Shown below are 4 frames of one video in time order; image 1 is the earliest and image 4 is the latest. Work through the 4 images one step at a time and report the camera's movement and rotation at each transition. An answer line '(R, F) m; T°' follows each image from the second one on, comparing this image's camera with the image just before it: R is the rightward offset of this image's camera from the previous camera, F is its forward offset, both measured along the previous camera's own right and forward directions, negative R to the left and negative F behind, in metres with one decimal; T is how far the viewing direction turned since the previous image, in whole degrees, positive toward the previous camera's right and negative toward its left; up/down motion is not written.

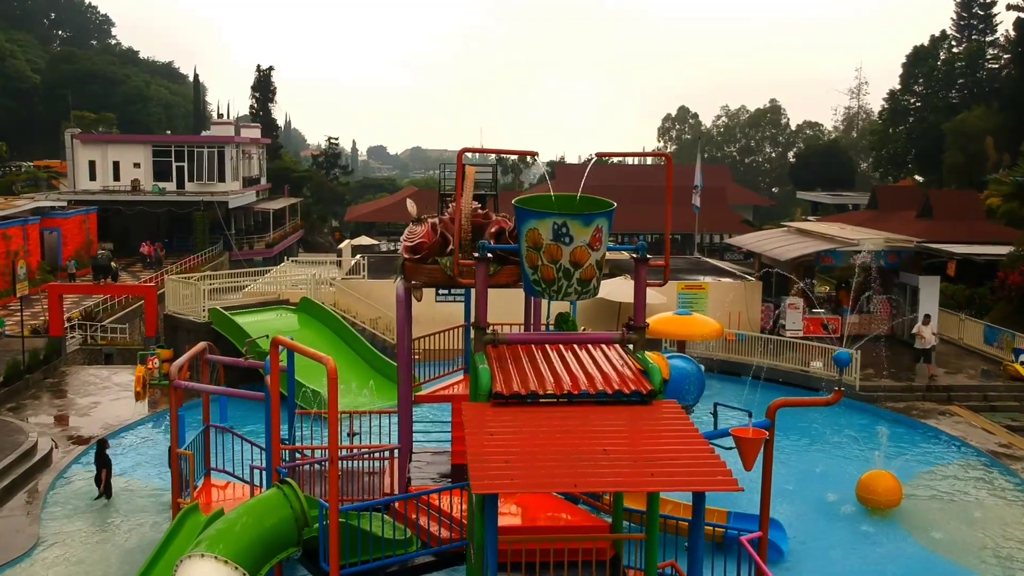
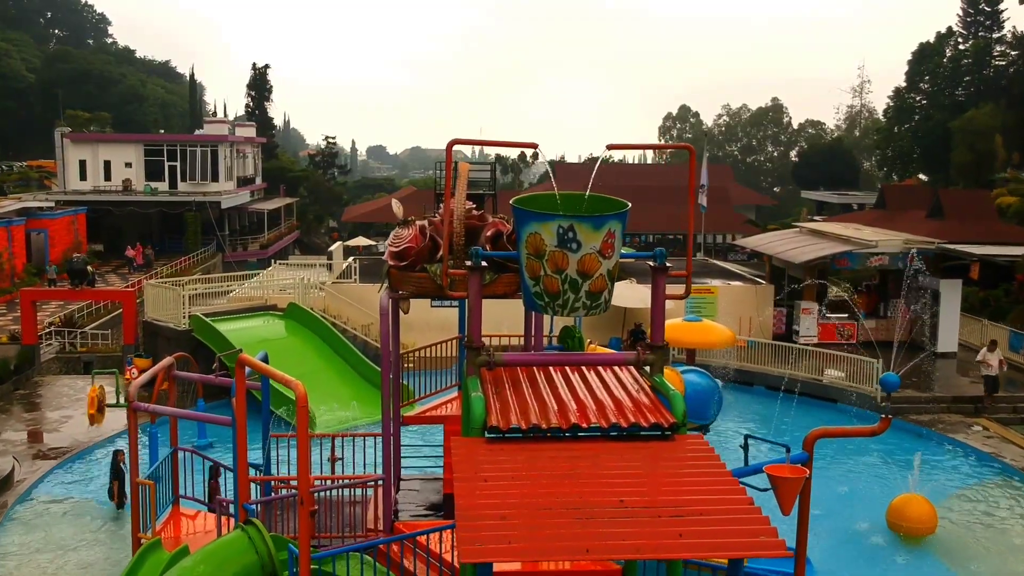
(0.0, +0.9) m; 0°
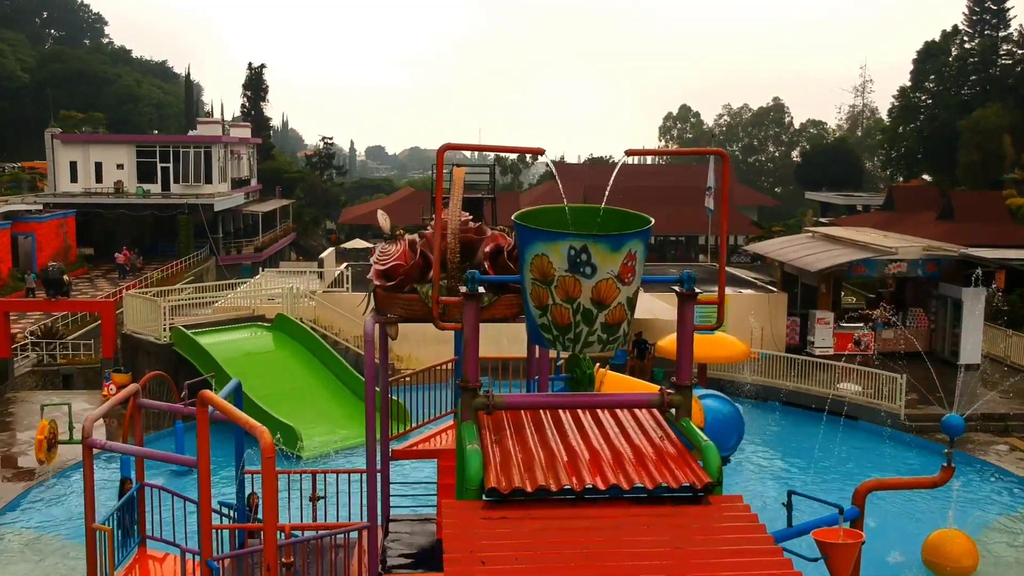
(0.0, +0.8) m; 0°
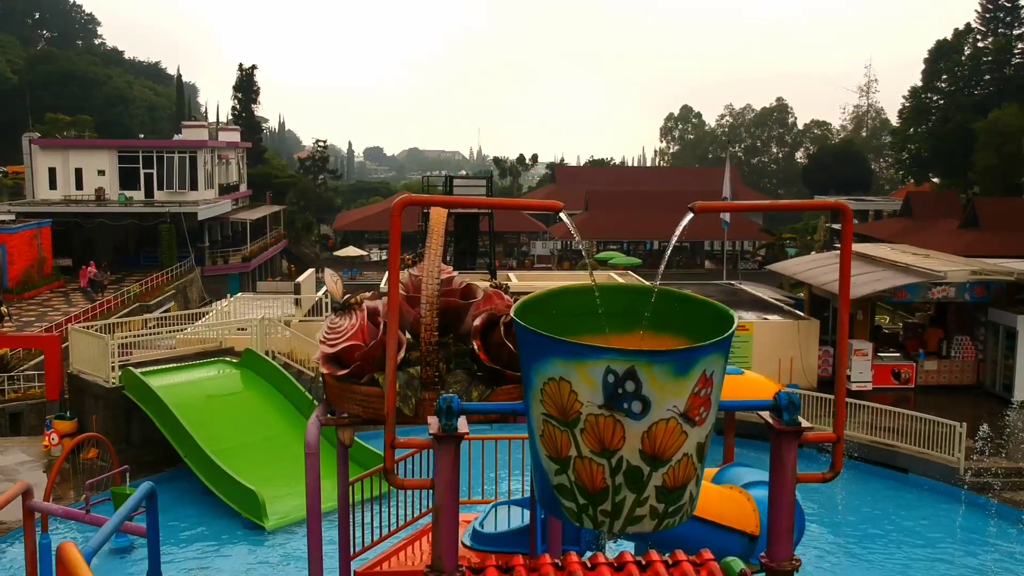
(0.0, +1.7) m; 0°
